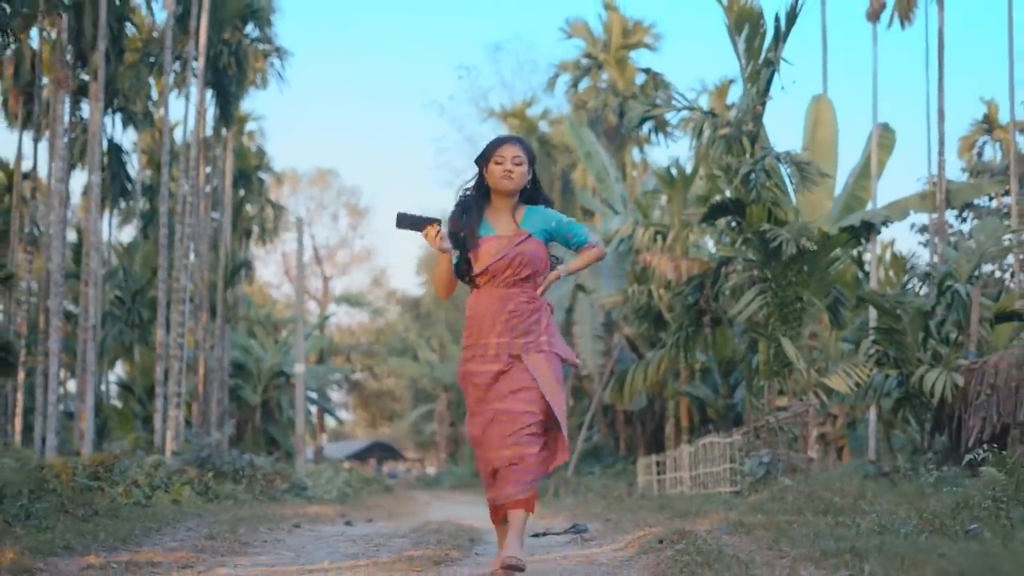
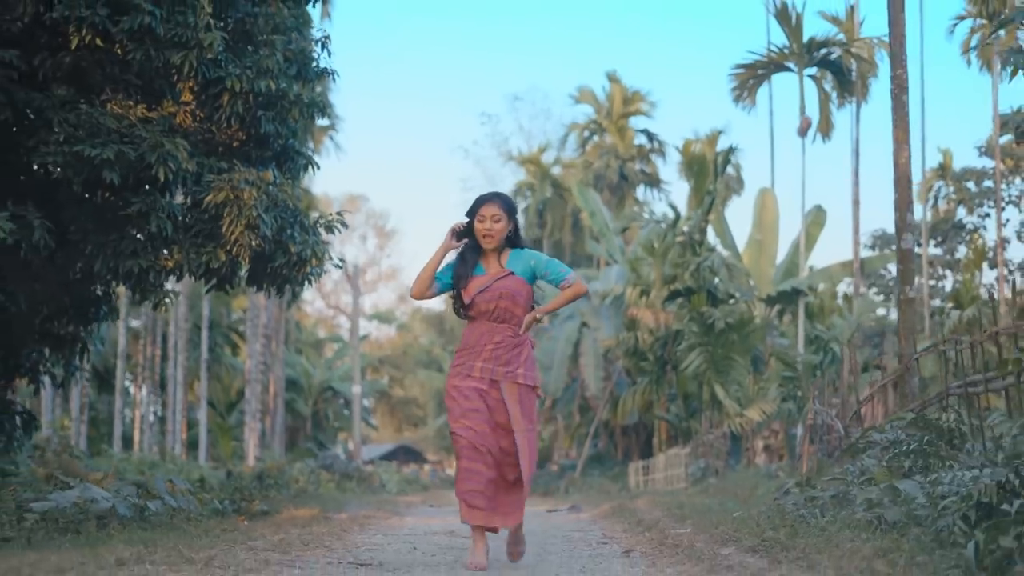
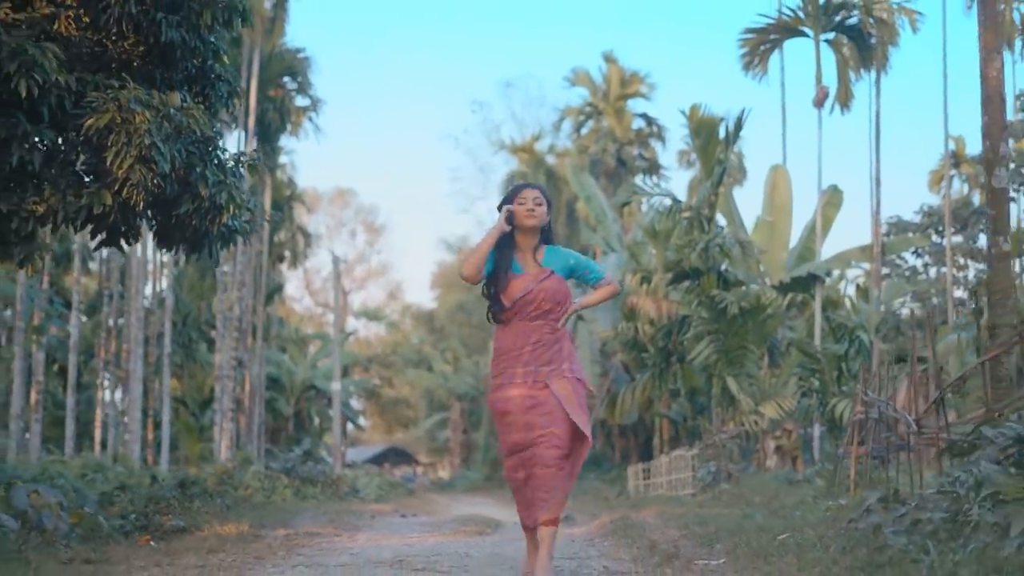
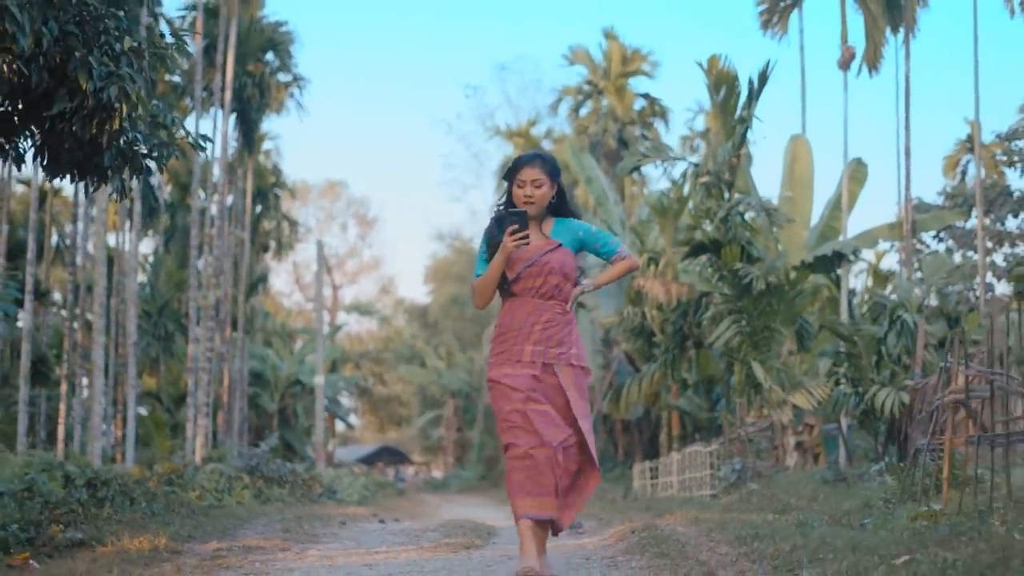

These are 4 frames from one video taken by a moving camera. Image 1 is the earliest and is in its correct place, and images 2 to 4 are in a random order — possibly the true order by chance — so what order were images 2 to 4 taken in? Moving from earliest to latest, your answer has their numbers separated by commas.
4, 3, 2
